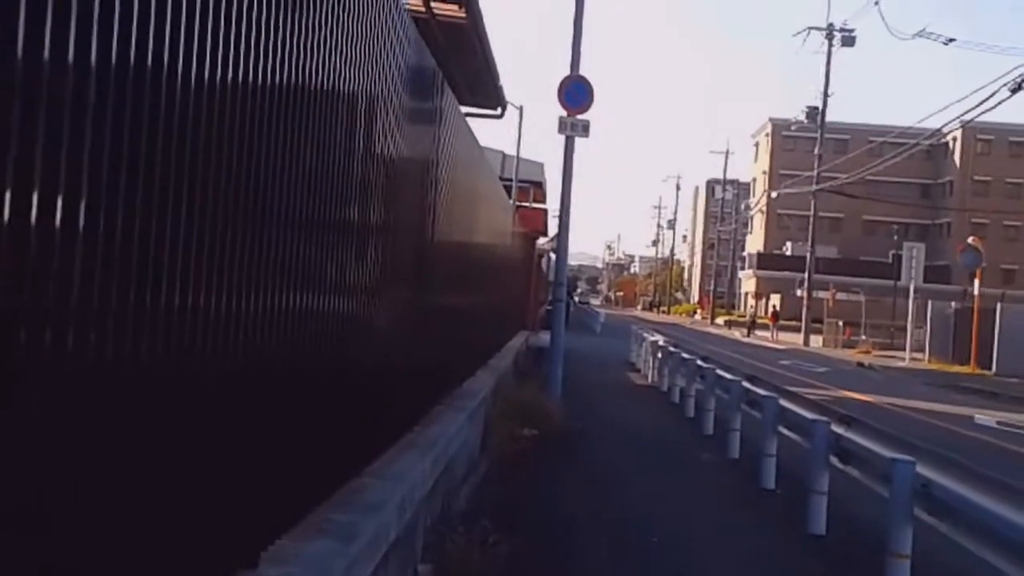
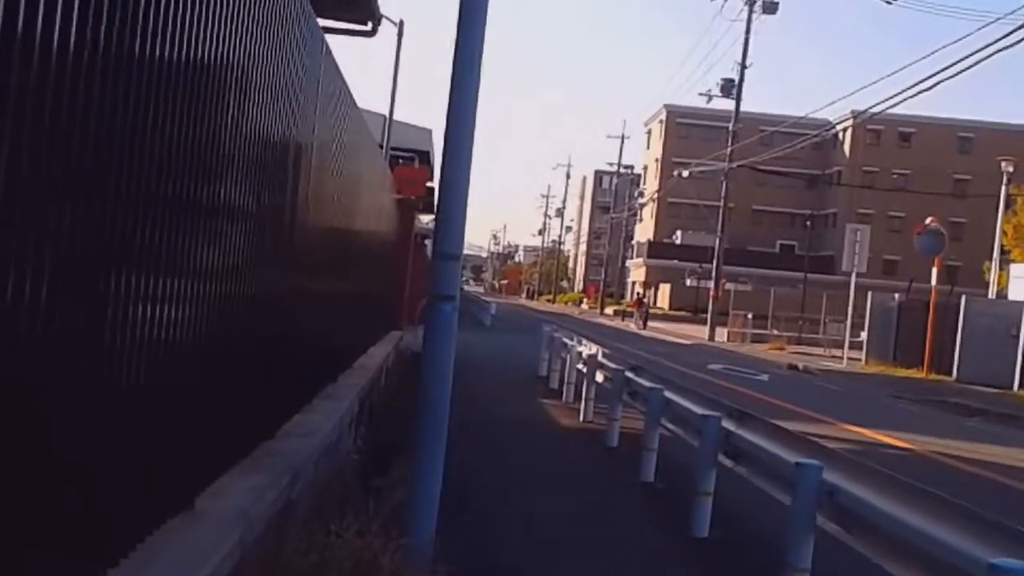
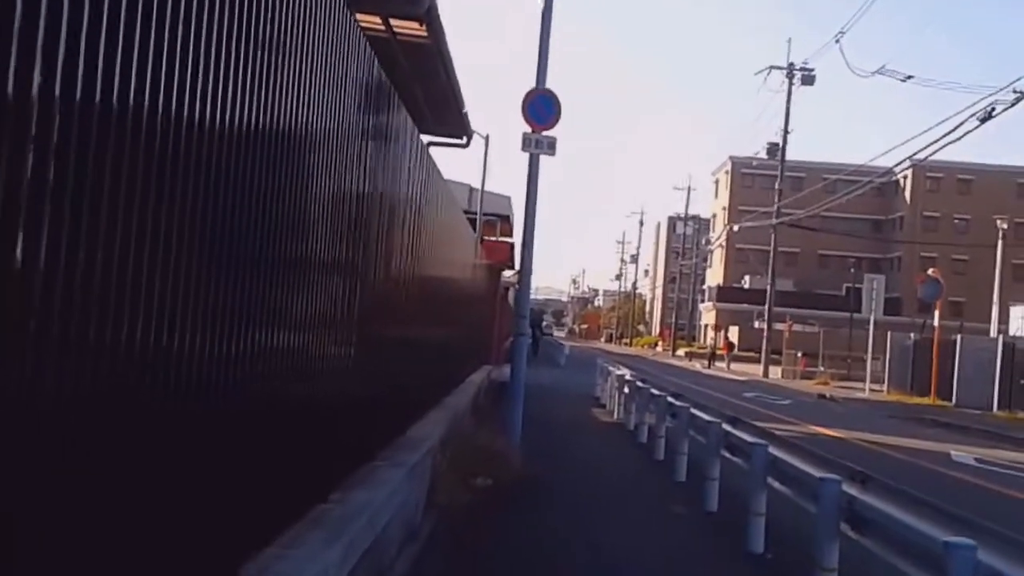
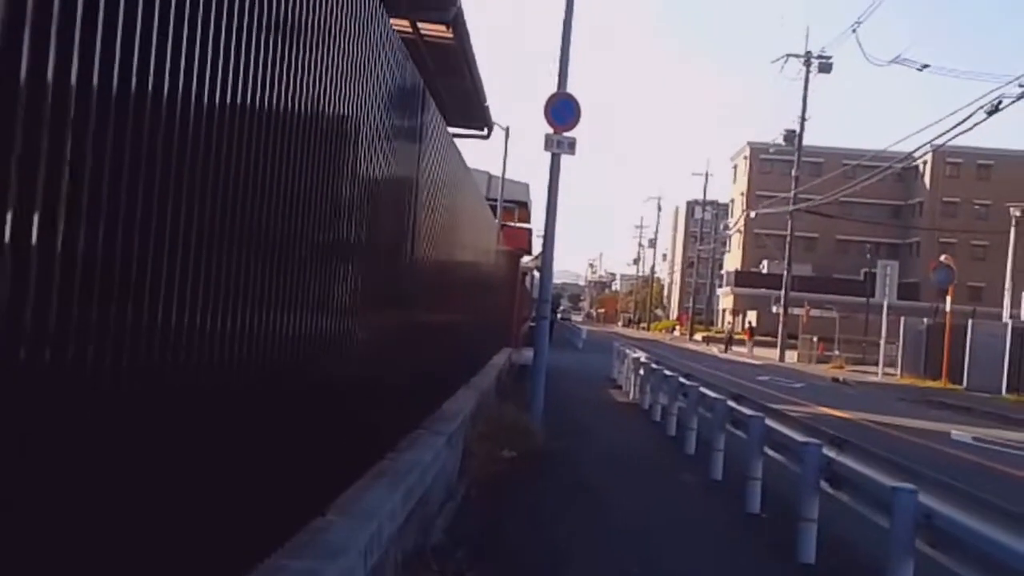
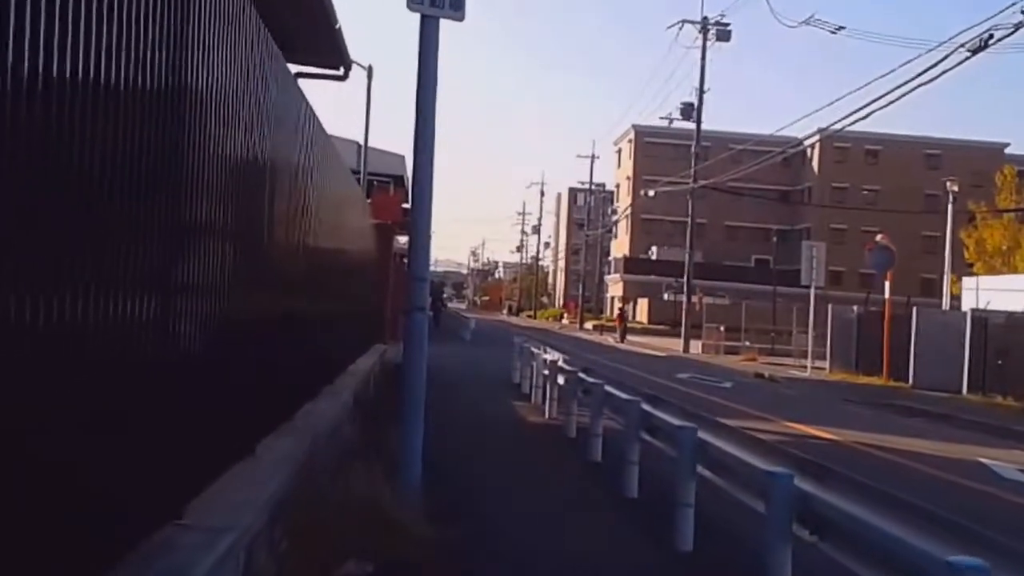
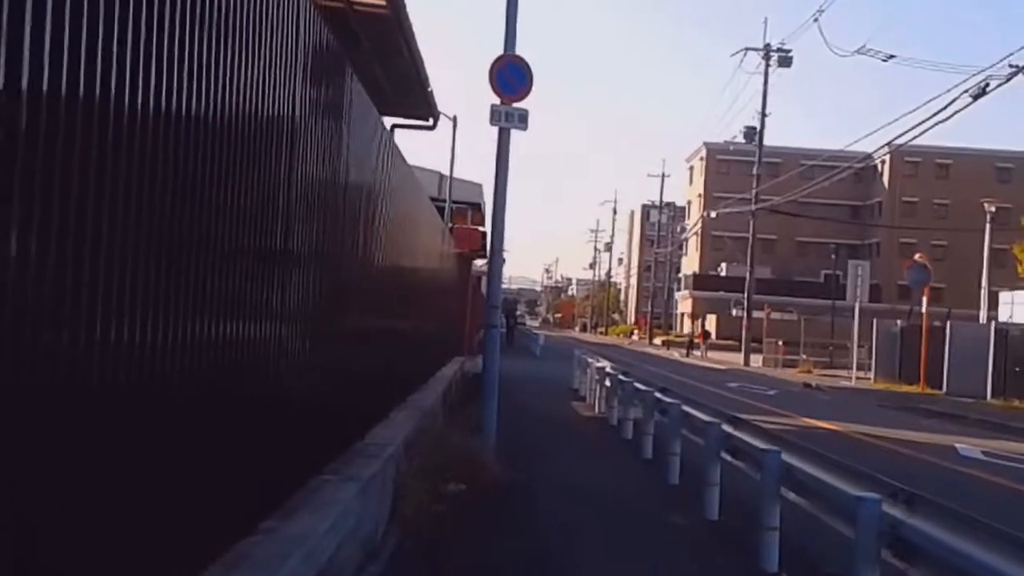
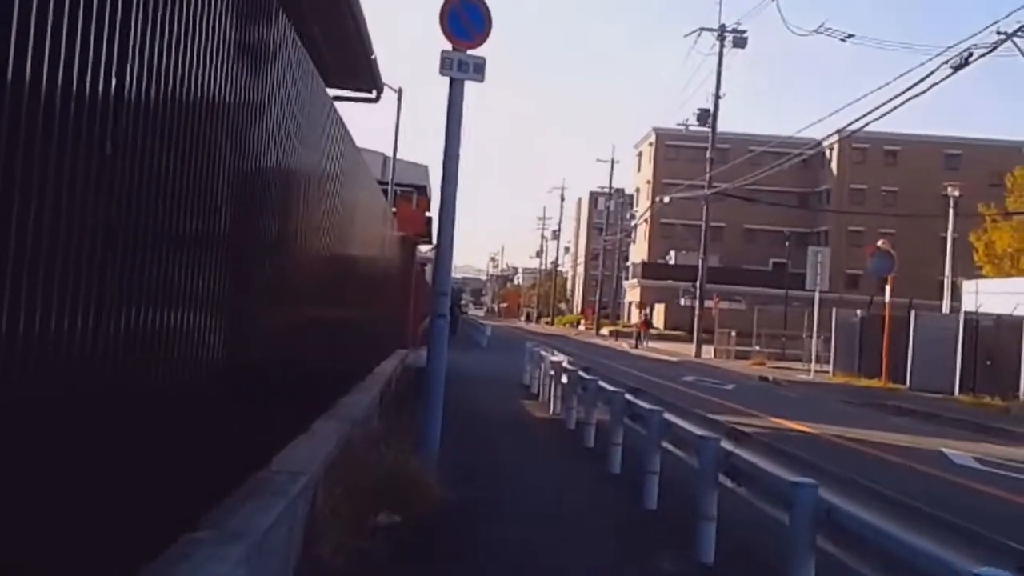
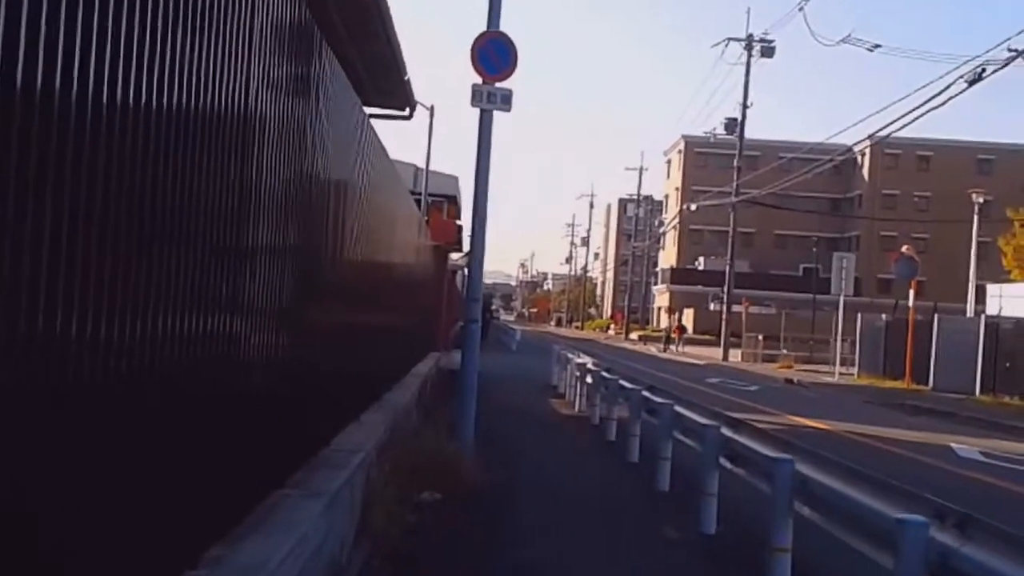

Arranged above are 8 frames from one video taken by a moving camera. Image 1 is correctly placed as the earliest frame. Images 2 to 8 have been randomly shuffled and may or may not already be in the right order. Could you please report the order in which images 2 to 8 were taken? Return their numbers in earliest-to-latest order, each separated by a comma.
4, 3, 6, 8, 7, 5, 2
